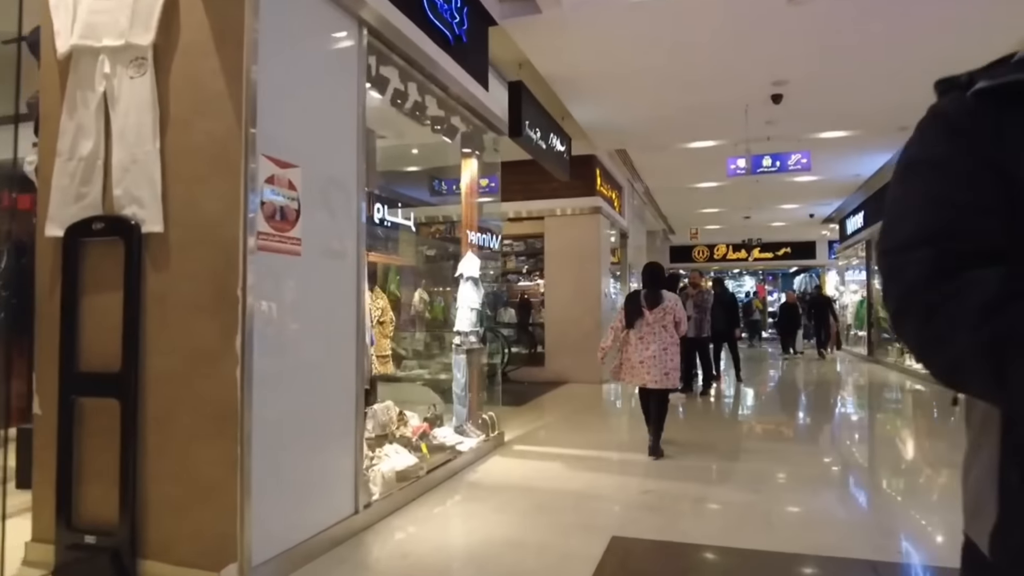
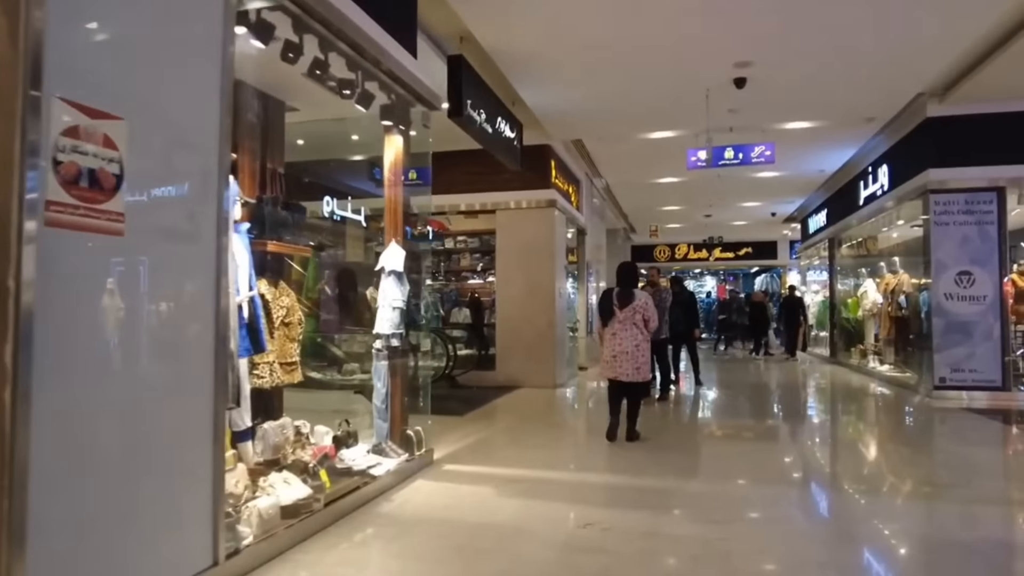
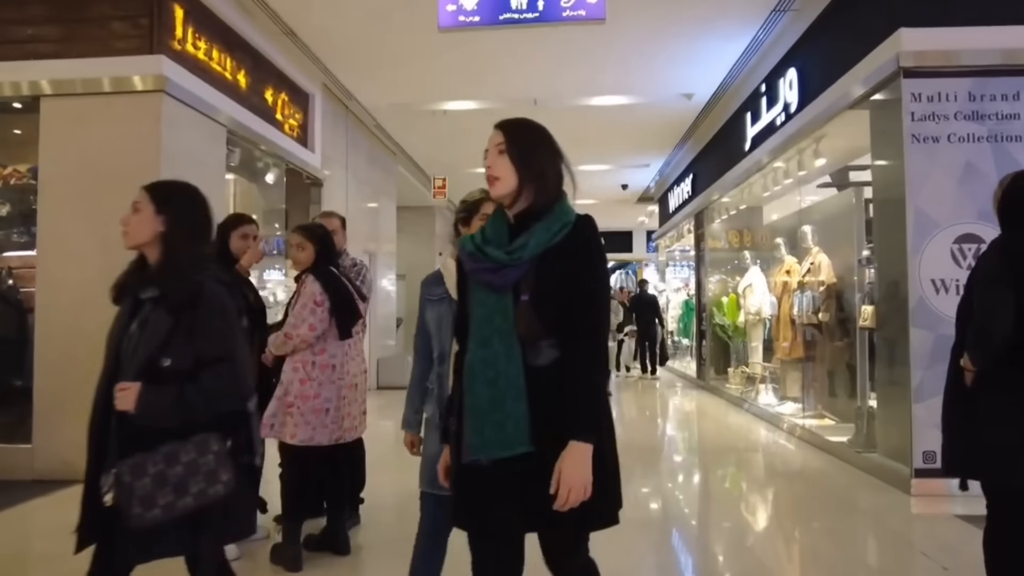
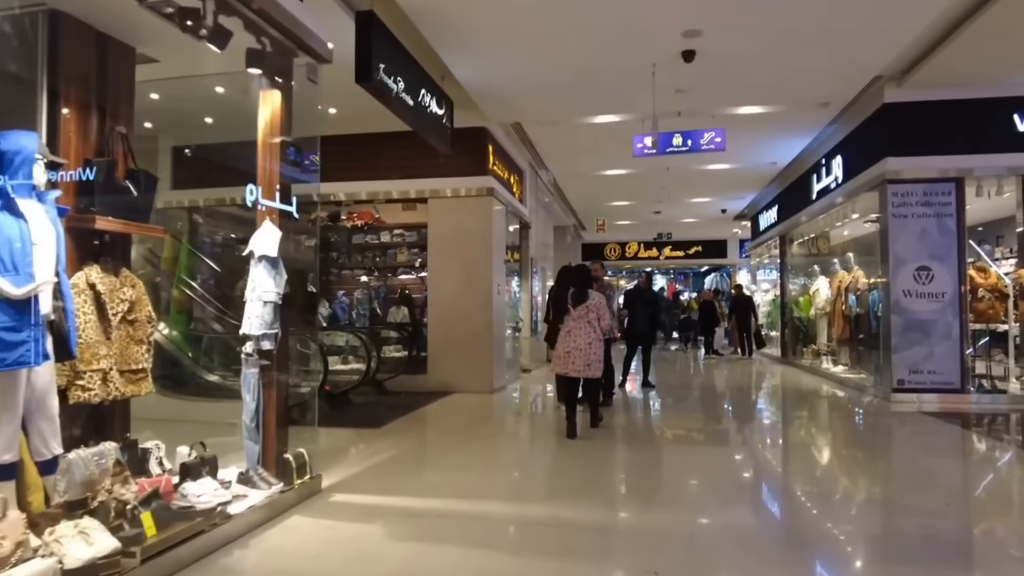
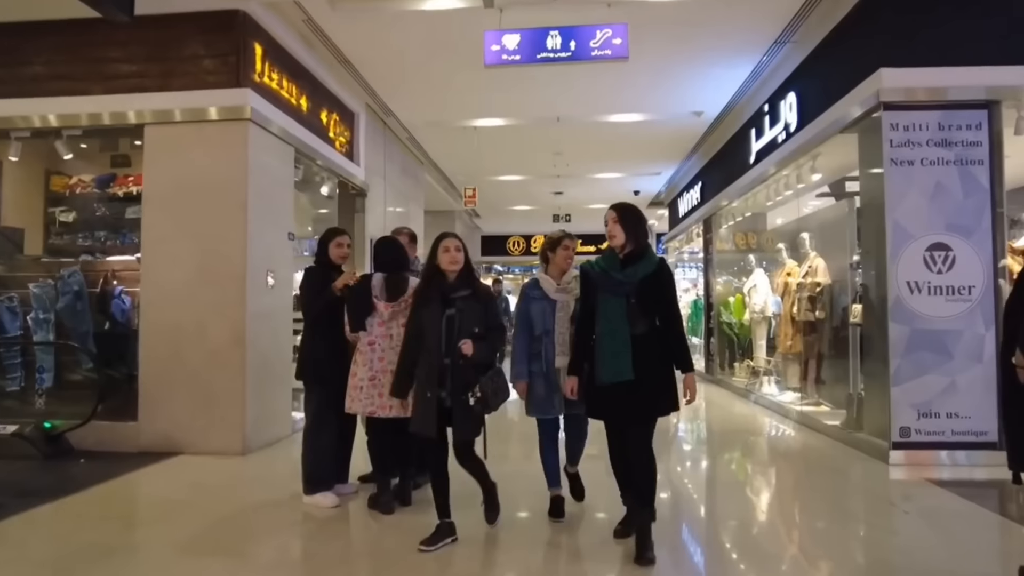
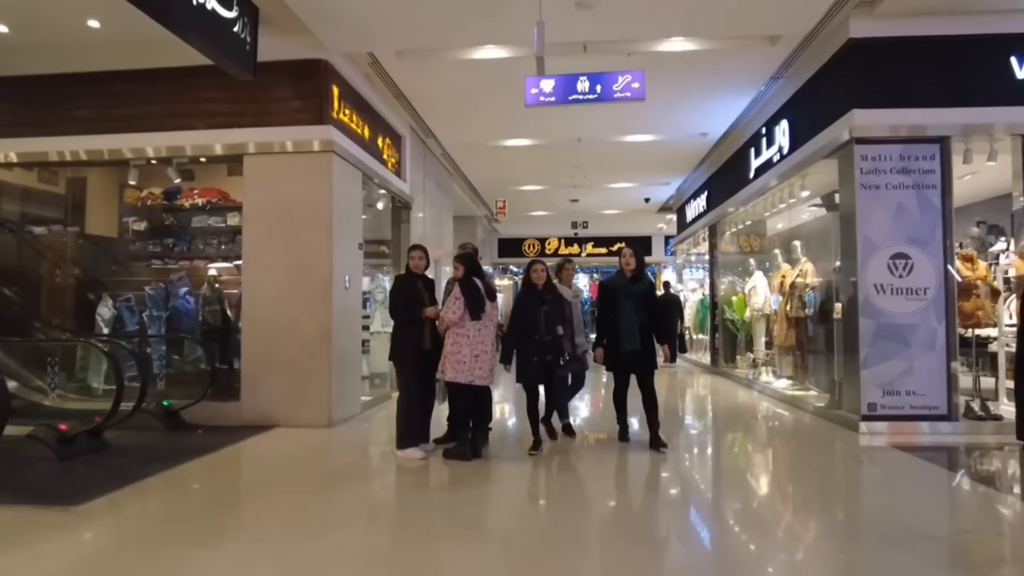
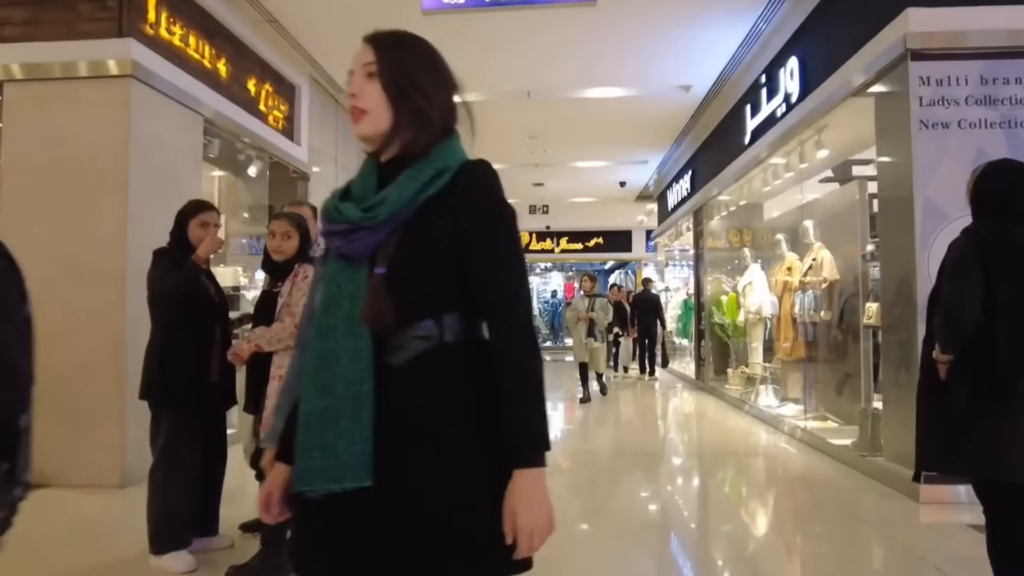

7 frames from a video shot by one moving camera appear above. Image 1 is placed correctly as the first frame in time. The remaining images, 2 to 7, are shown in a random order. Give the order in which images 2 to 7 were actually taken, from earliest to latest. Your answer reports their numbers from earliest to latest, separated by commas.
2, 4, 6, 5, 3, 7
